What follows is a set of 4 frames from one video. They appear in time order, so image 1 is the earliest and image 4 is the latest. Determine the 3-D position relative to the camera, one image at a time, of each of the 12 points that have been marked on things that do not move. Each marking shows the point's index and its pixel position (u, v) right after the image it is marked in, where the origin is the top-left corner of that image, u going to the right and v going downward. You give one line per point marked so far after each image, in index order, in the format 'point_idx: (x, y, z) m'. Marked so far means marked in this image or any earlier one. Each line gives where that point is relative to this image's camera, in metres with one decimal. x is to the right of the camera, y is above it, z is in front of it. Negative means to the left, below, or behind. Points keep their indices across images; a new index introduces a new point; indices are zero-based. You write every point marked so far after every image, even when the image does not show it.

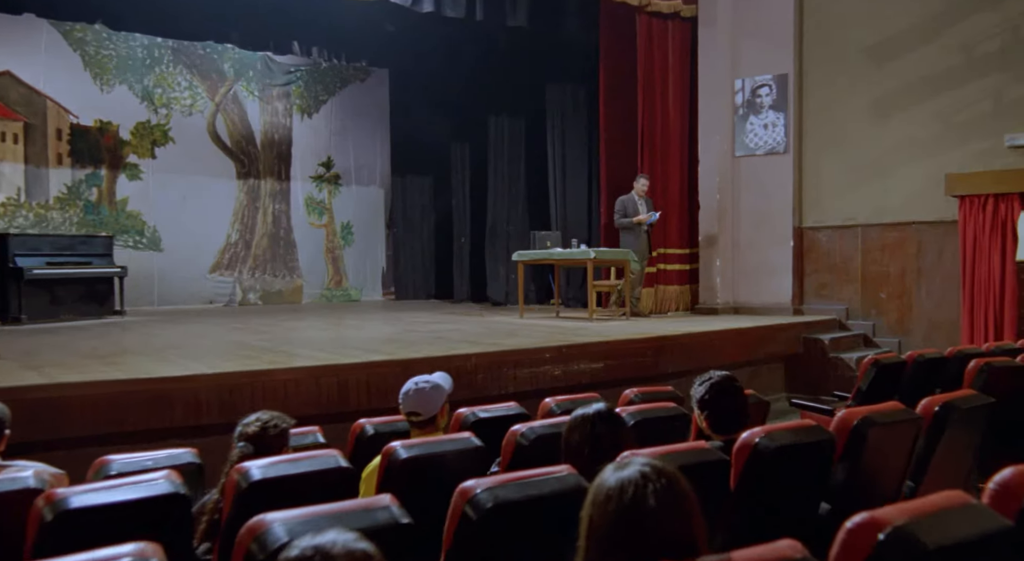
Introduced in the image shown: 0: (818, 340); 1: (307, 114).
0: (+2.7, -0.5, +8.2) m
1: (-2.8, +2.3, +12.4) m
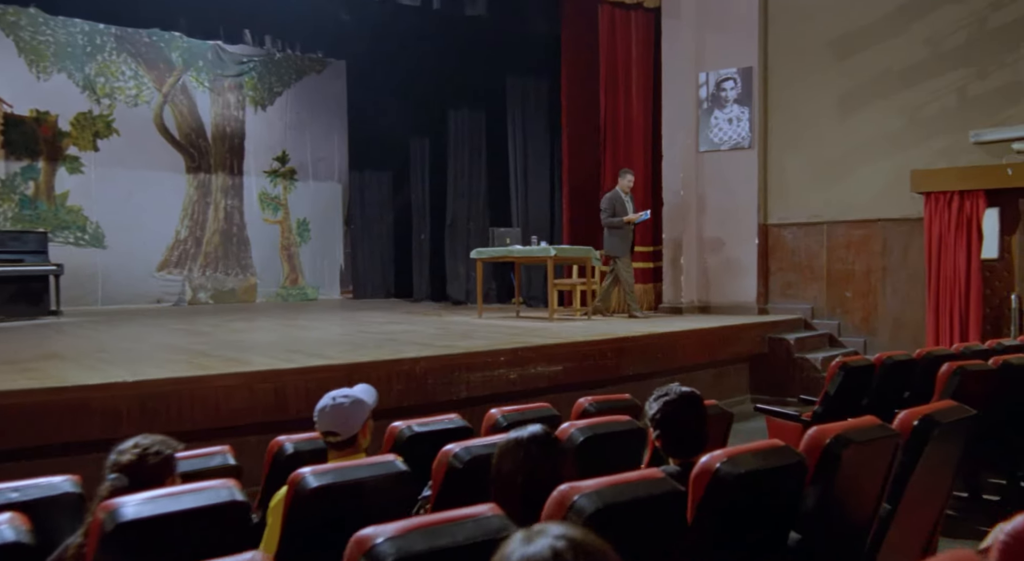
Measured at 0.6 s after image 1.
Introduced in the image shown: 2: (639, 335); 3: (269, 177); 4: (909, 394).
0: (+2.4, -0.5, +8.1) m
1: (-3.3, +2.3, +12.0) m
2: (+0.9, -0.4, +6.7) m
3: (-3.2, +1.4, +12.2) m
4: (+2.2, -0.6, +5.2) m
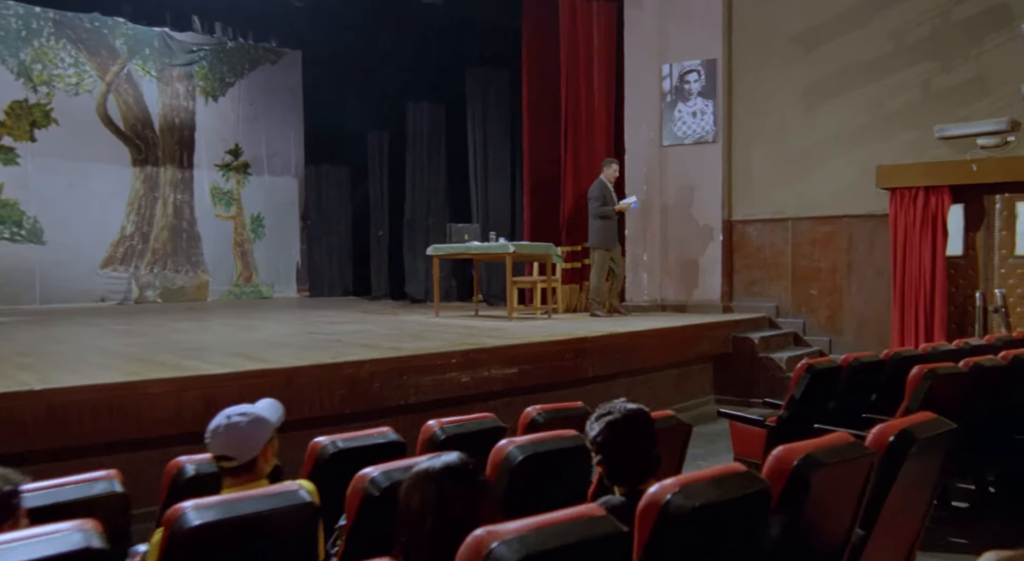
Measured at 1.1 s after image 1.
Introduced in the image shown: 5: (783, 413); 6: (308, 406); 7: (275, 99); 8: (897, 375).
0: (+2.0, -0.5, +7.8) m
1: (-3.8, +2.3, +11.6) m
2: (+0.6, -0.4, +6.4) m
3: (-3.7, +1.4, +11.8) m
4: (+2.0, -0.6, +5.0) m
5: (+1.4, -0.7, +4.6) m
6: (-1.0, -0.6, +4.6) m
7: (-3.2, +2.4, +12.3) m
8: (+2.1, -0.5, +5.0) m
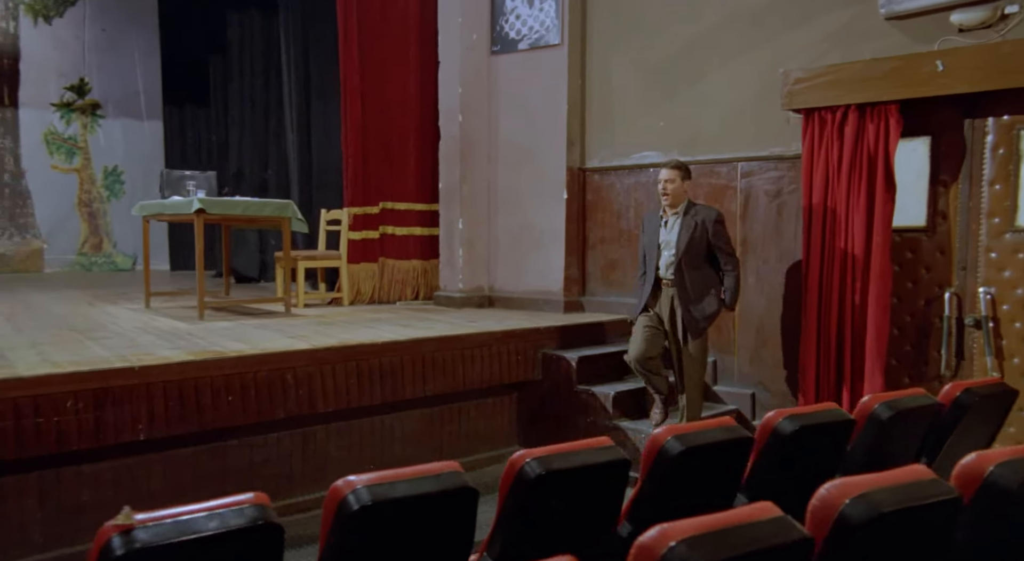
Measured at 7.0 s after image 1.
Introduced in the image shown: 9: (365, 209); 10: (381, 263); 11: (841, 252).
0: (+0.3, -0.4, +4.8) m
1: (-5.0, +2.6, +9.2) m
2: (-1.3, -0.3, +3.5) m
3: (-4.9, +1.7, +9.3) m
4: (-0.2, -0.6, +1.9) m
5: (-0.8, -0.7, +1.7) m
6: (-3.2, -0.6, +2.0) m
7: (-4.3, +2.8, +9.7) m
8: (0.0, -0.5, +1.9) m
9: (-1.0, +0.5, +6.2) m
10: (-0.9, +0.1, +6.2) m
11: (+1.6, +0.2, +4.4) m
